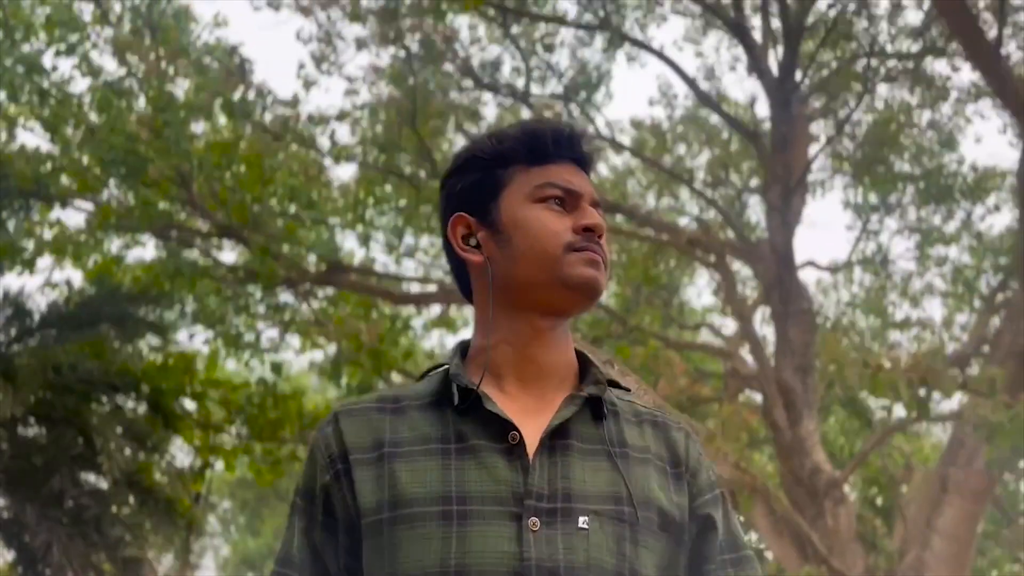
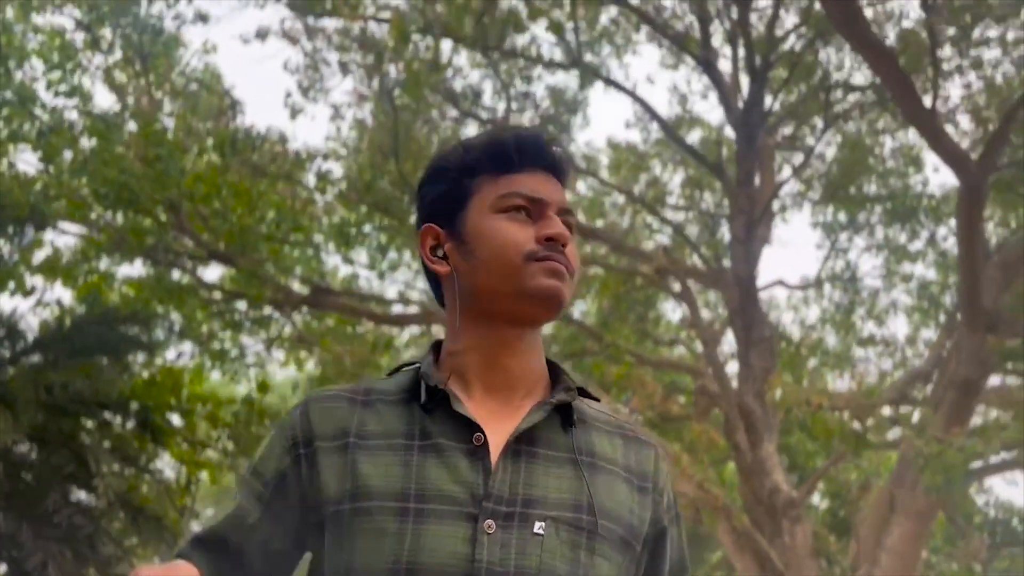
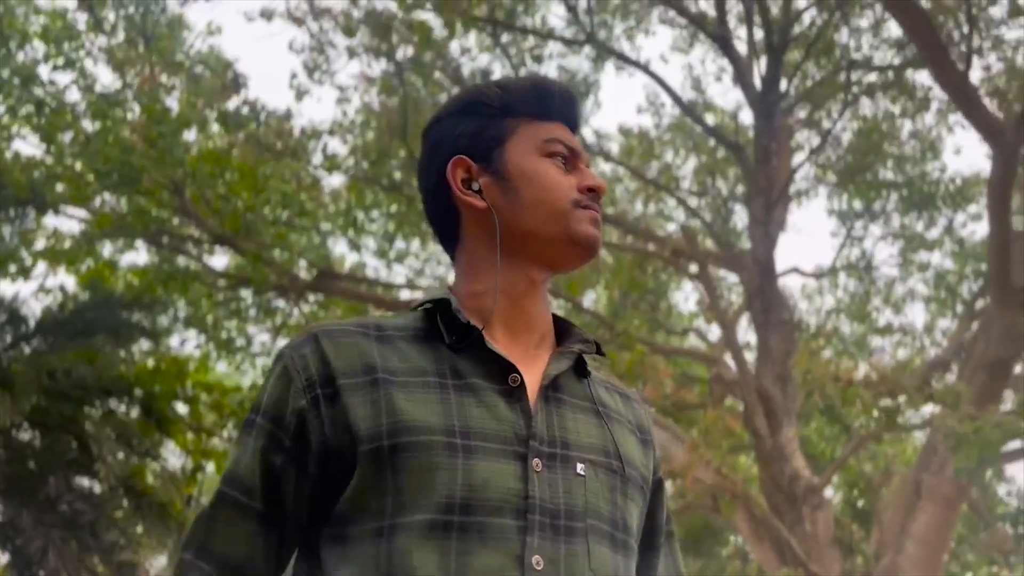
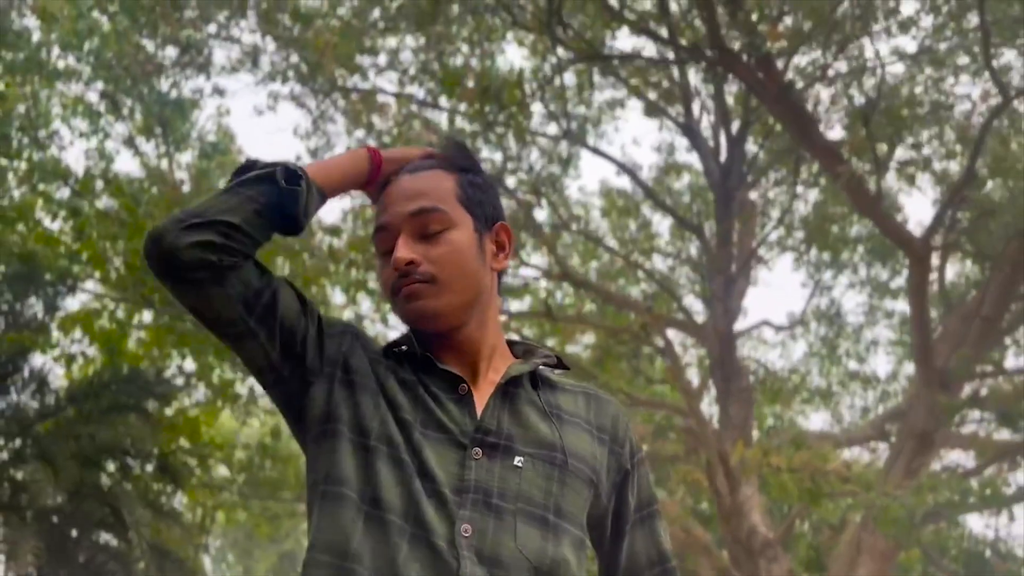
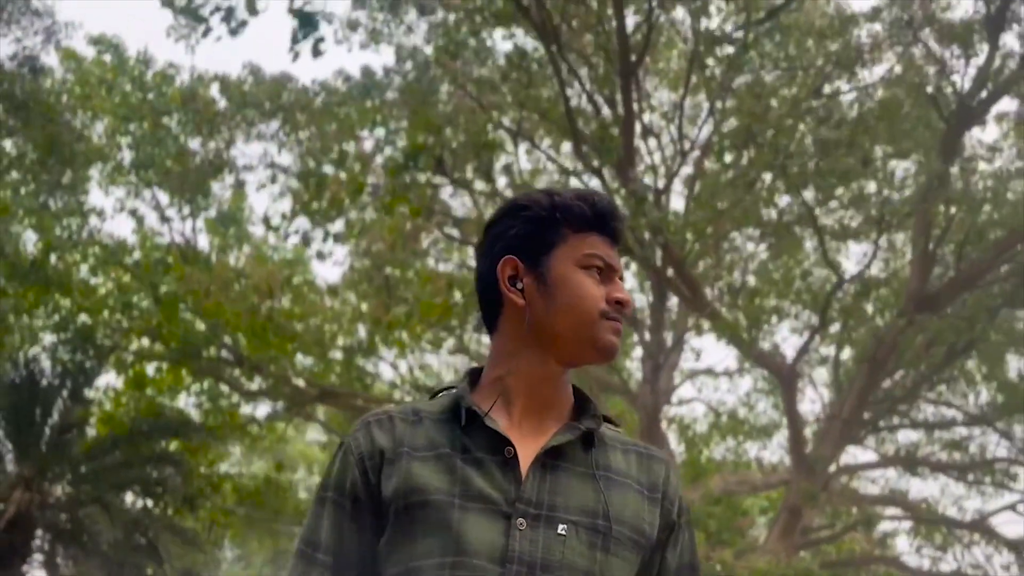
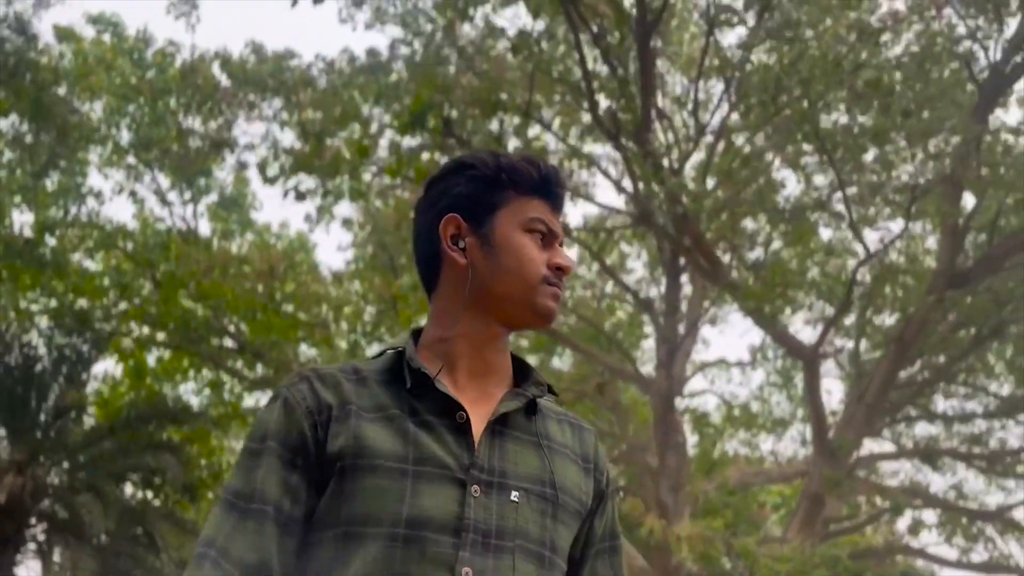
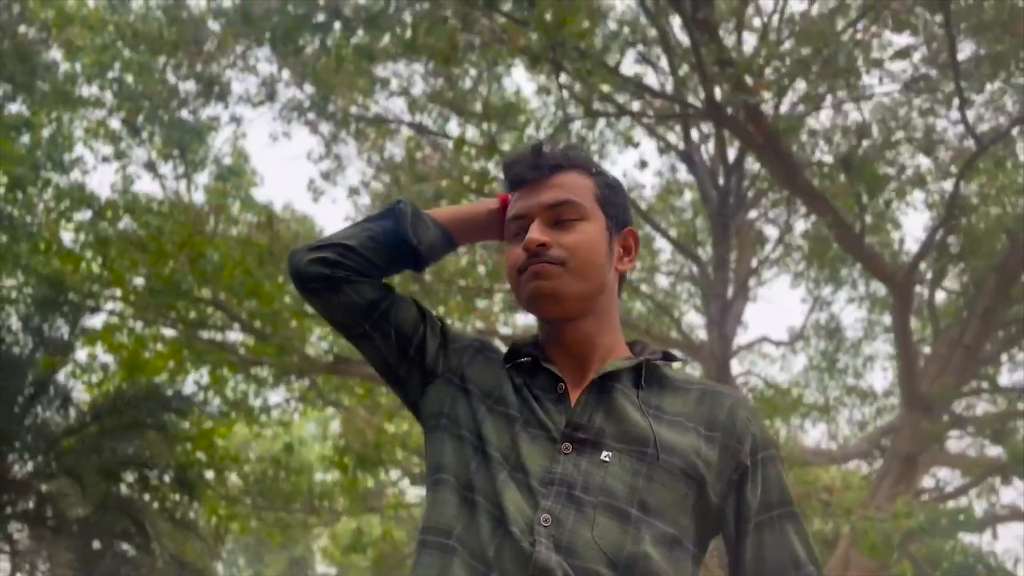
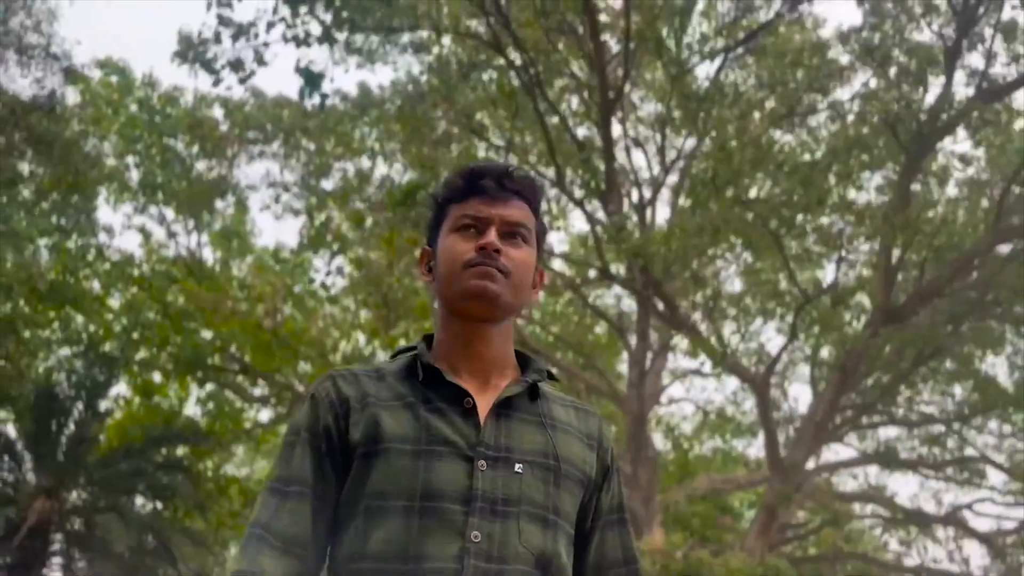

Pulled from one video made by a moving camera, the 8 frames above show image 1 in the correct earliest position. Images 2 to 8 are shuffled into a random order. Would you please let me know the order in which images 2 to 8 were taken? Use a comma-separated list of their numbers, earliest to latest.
3, 2, 4, 7, 6, 5, 8
